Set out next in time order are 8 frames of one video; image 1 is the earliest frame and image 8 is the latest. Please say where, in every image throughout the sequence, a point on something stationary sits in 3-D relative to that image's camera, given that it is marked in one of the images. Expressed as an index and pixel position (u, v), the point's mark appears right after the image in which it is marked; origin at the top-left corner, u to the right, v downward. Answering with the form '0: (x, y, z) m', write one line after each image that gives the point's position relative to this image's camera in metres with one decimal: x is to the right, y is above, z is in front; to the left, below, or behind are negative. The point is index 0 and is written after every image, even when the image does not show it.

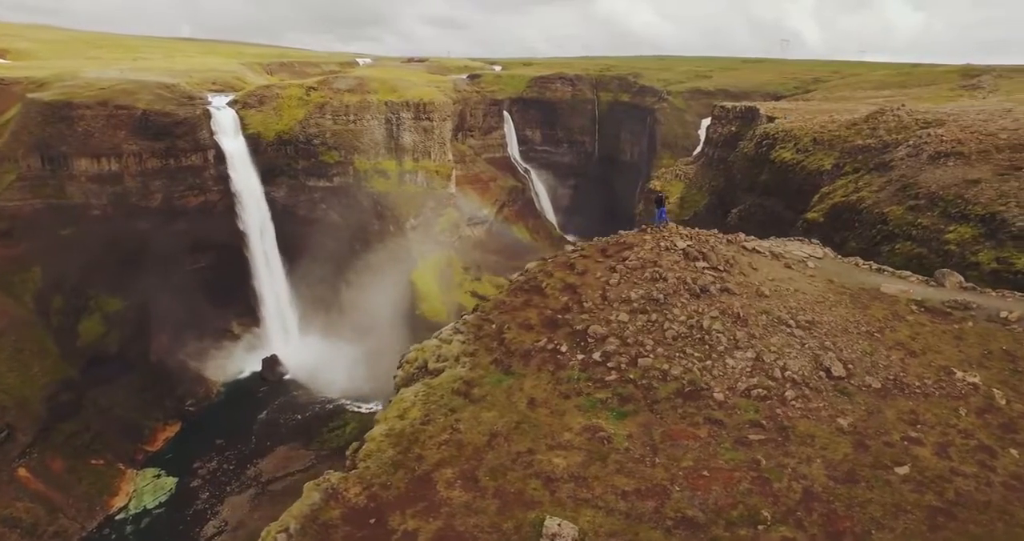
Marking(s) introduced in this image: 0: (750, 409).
0: (+3.1, -1.8, +7.7) m
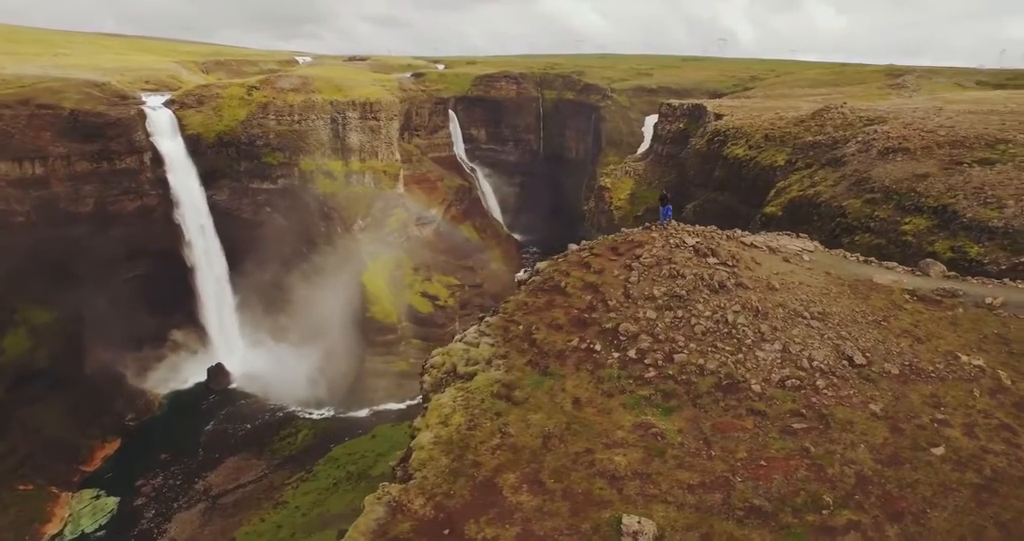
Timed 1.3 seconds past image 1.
0: (+3.7, -1.7, +8.0) m
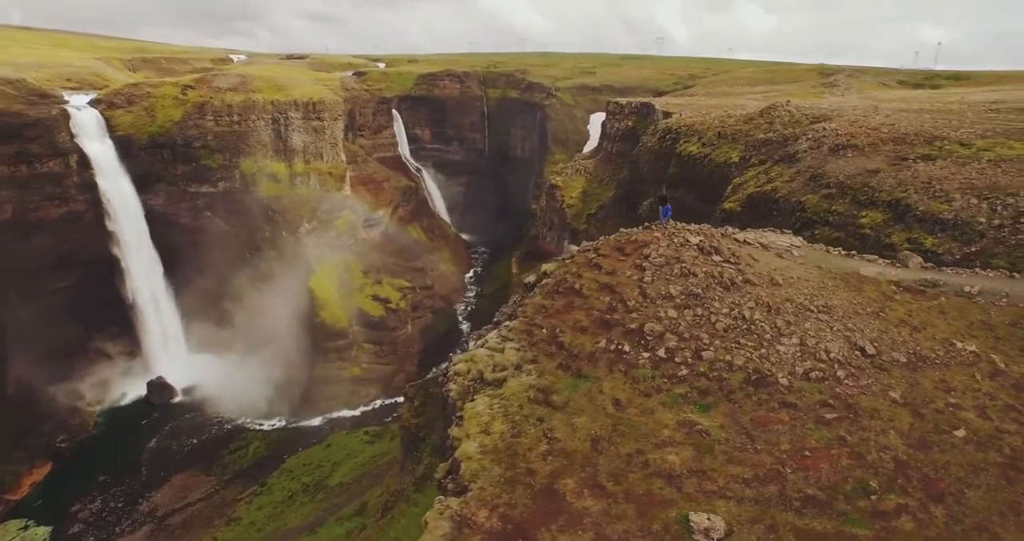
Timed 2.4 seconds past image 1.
0: (+4.2, -1.7, +8.4) m
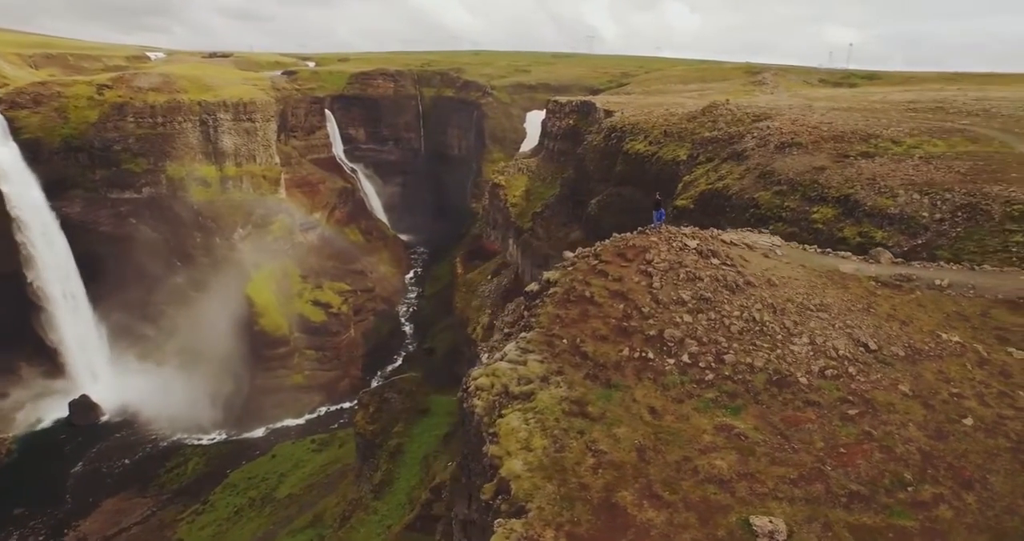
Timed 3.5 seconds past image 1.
0: (+4.7, -1.7, +8.8) m
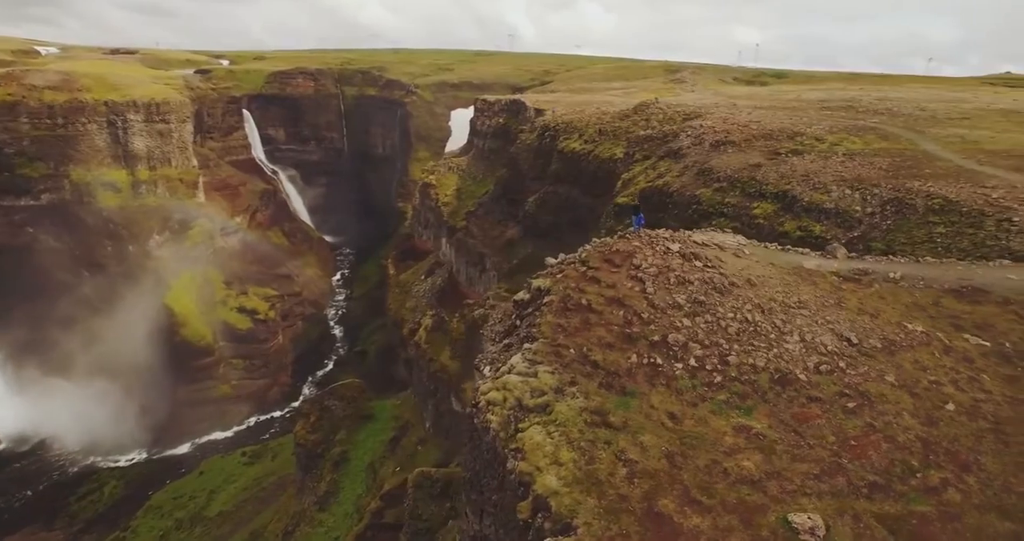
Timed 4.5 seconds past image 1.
0: (+4.9, -1.7, +9.3) m
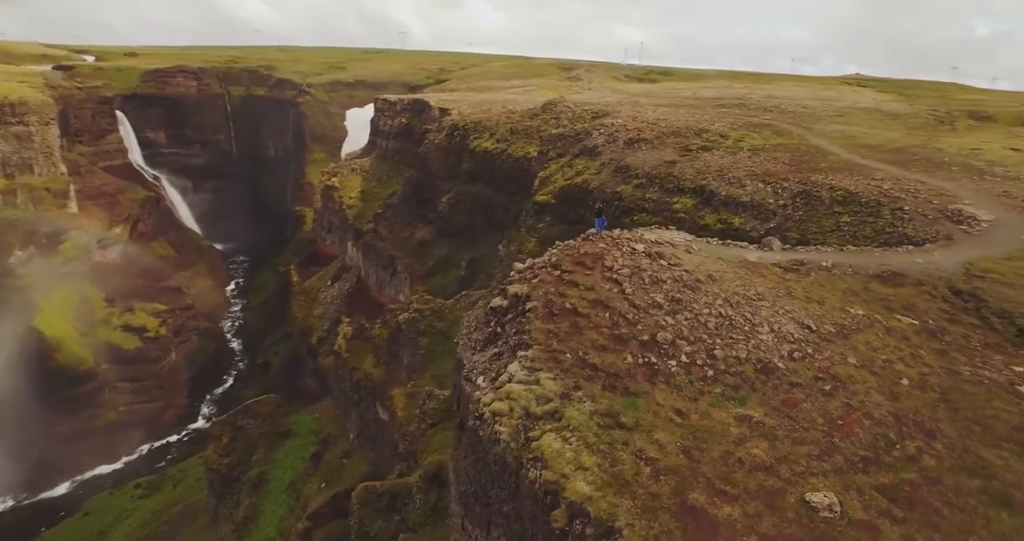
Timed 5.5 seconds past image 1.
0: (+5.0, -1.7, +10.1) m
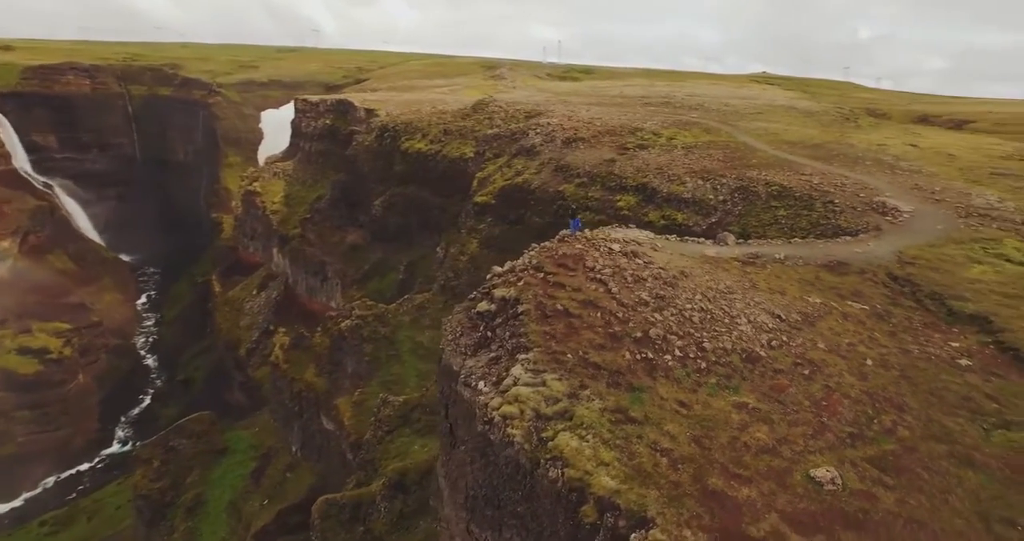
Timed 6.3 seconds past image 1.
0: (+5.0, -1.6, +11.0) m
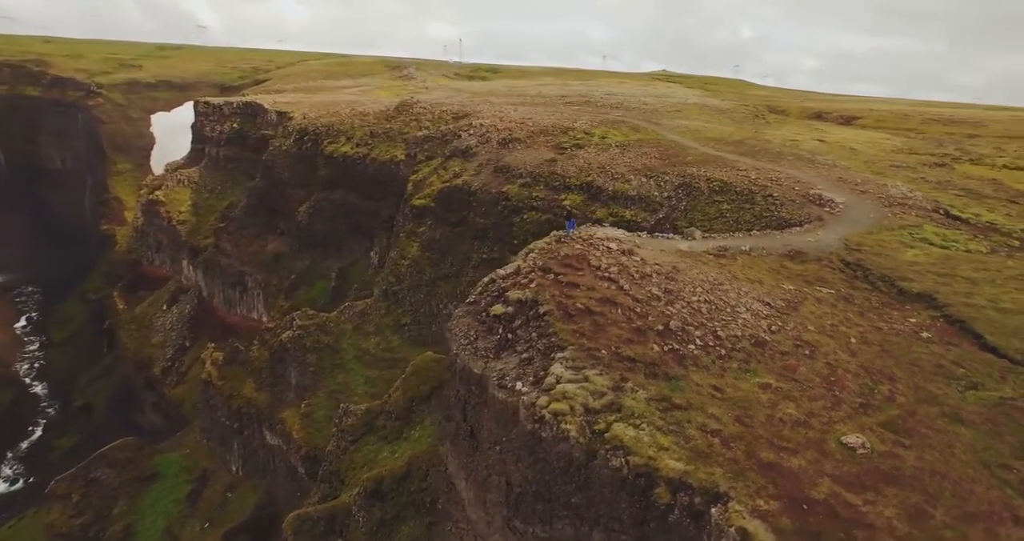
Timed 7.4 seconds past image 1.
0: (+5.5, -1.4, +12.1) m
